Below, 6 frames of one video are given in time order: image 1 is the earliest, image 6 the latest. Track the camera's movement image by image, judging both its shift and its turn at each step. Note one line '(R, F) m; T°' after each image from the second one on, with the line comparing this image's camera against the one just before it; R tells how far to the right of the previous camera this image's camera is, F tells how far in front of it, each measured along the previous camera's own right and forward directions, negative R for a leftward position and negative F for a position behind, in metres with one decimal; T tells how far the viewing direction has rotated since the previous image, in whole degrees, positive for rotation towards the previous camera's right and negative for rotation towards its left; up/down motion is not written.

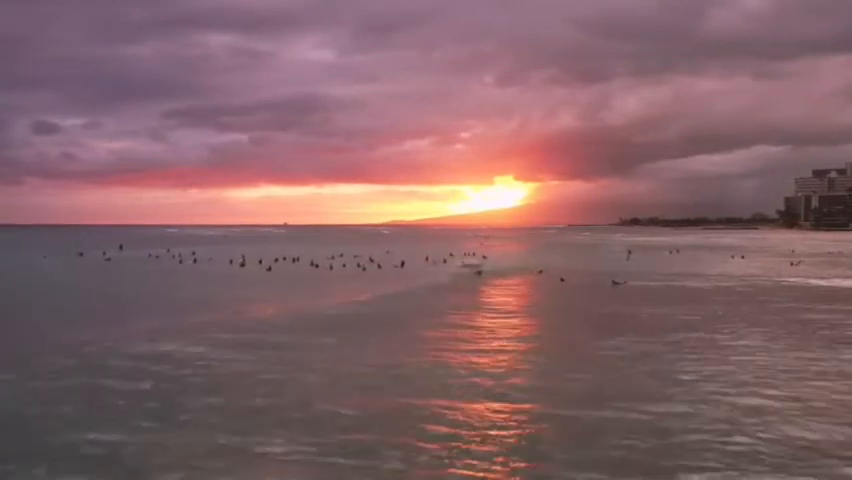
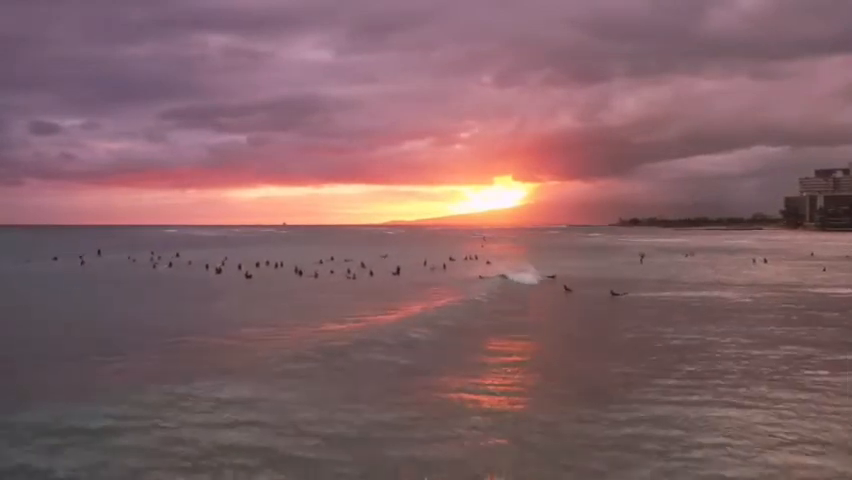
(+0.1, +3.6) m; 0°
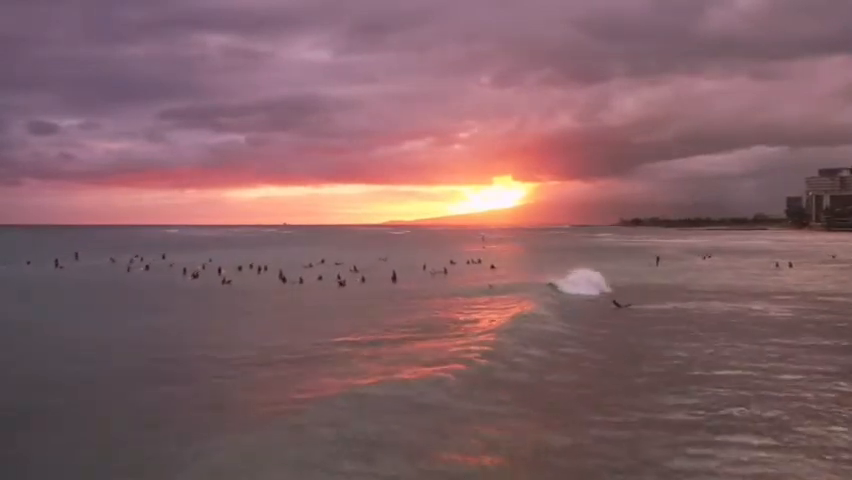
(+0.1, +3.4) m; 0°
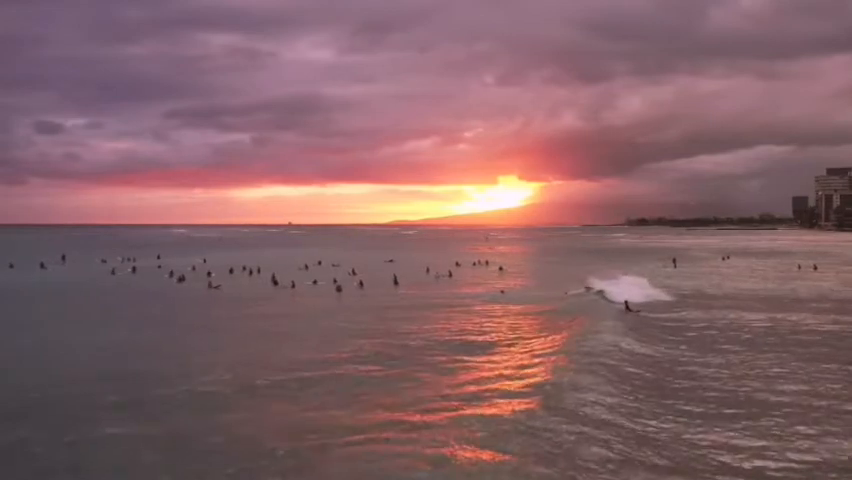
(0.0, +2.4) m; 0°
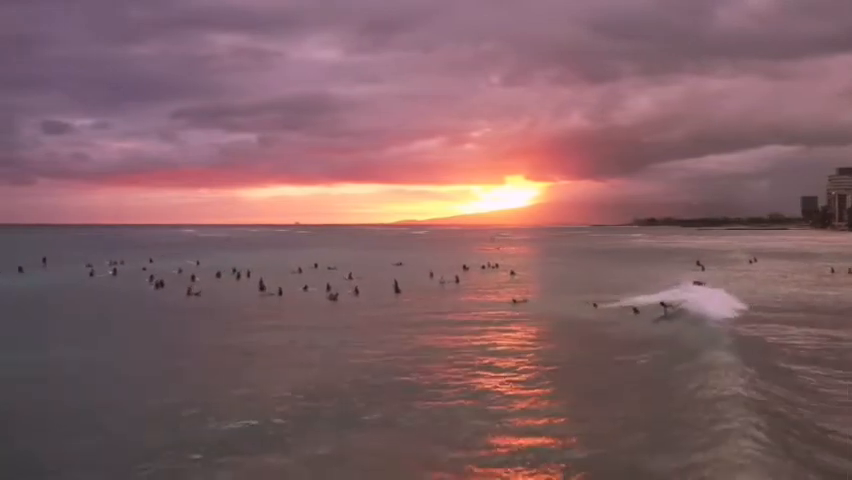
(+0.1, +3.1) m; 0°
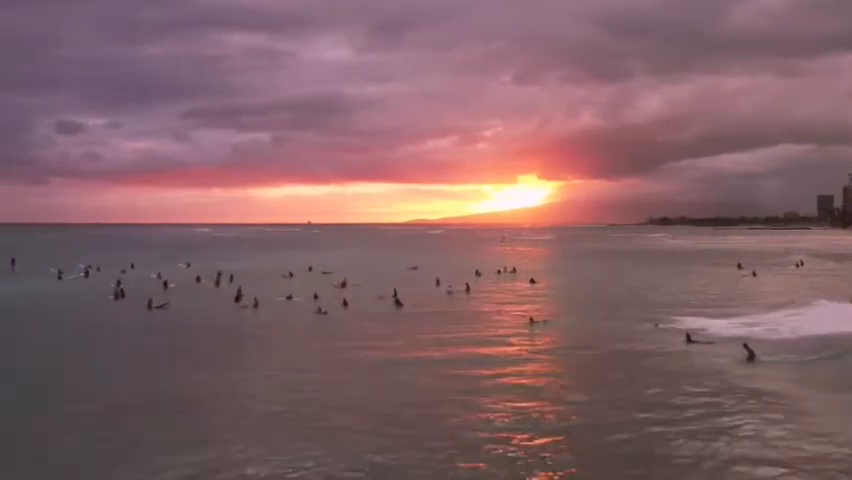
(+0.2, +4.3) m; -1°
